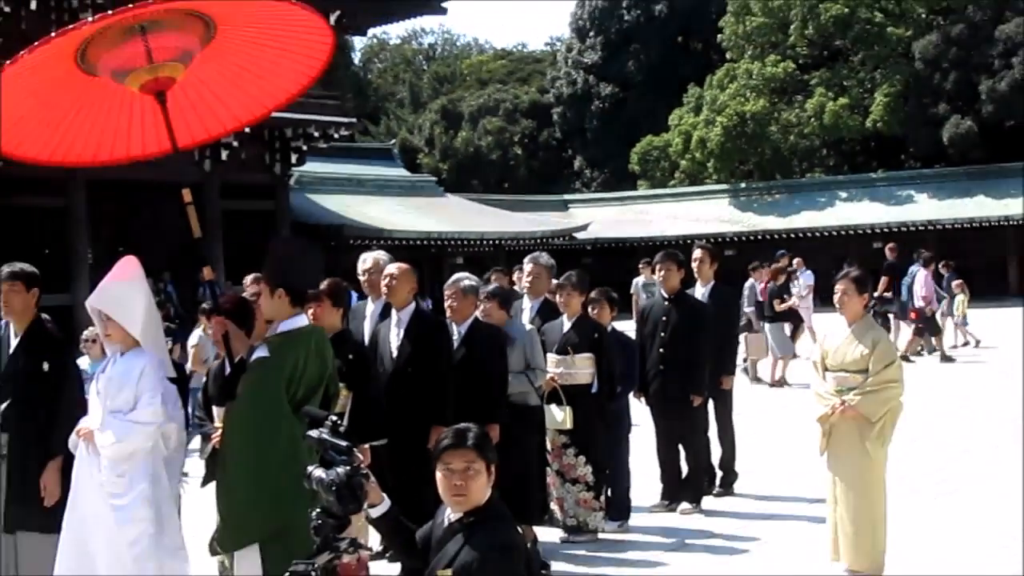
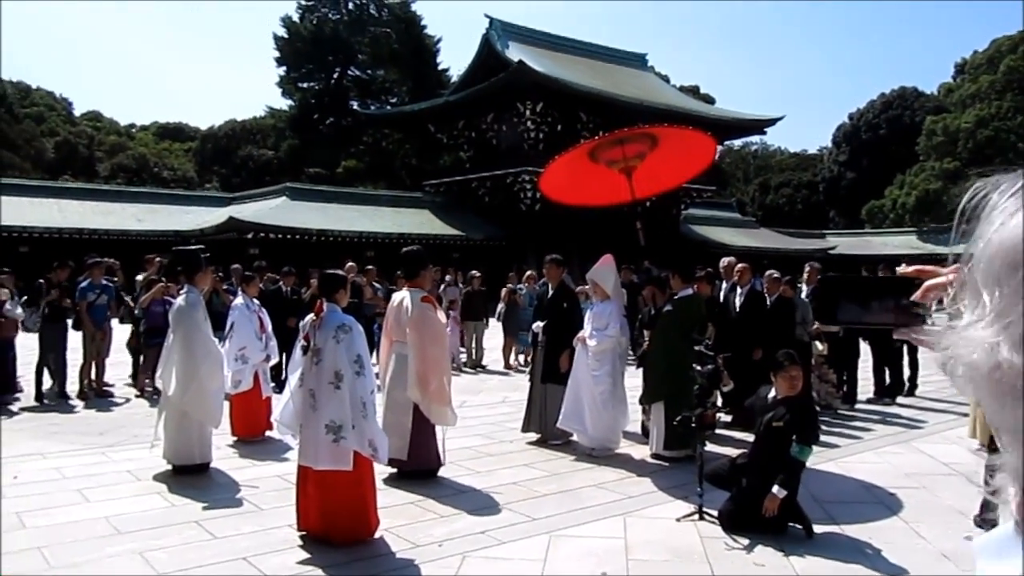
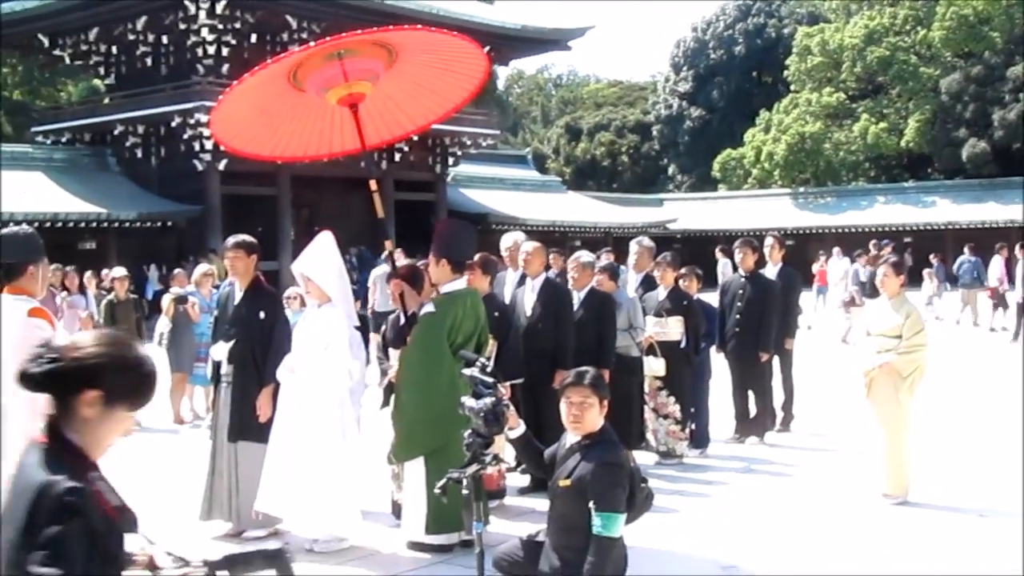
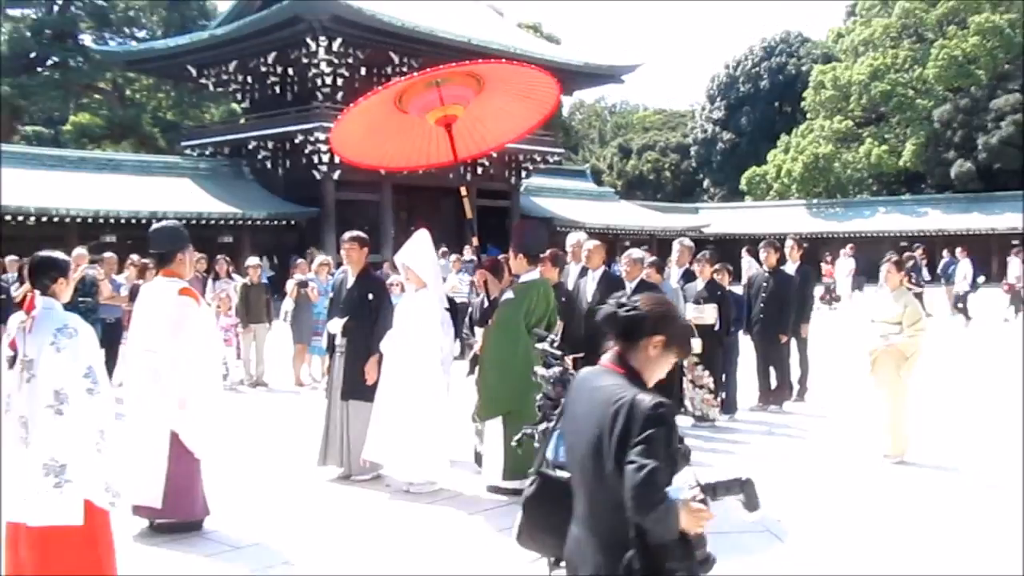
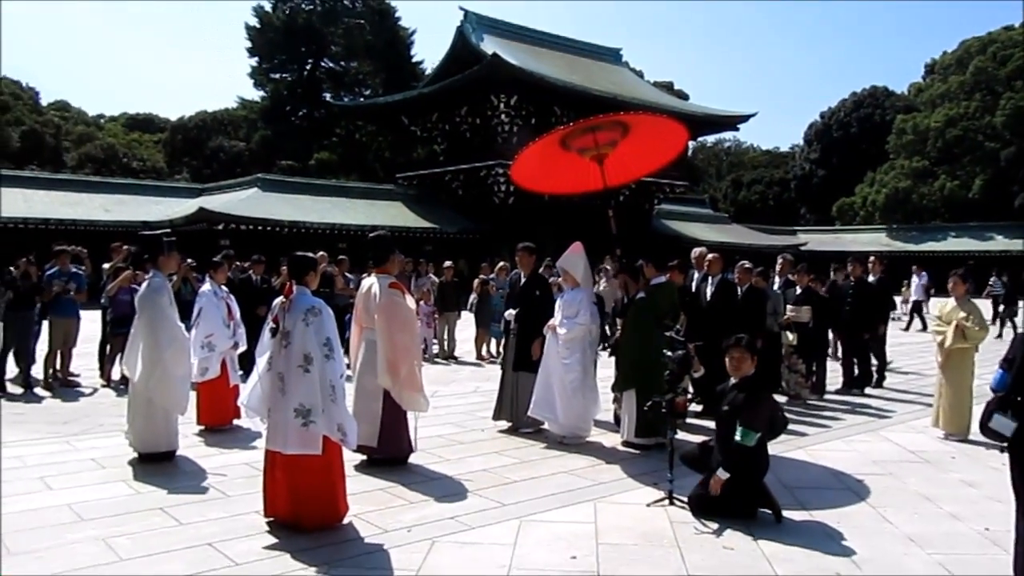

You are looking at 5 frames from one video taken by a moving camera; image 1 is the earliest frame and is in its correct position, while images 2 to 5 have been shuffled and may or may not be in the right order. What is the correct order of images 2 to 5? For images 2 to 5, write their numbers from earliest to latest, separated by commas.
3, 4, 5, 2
